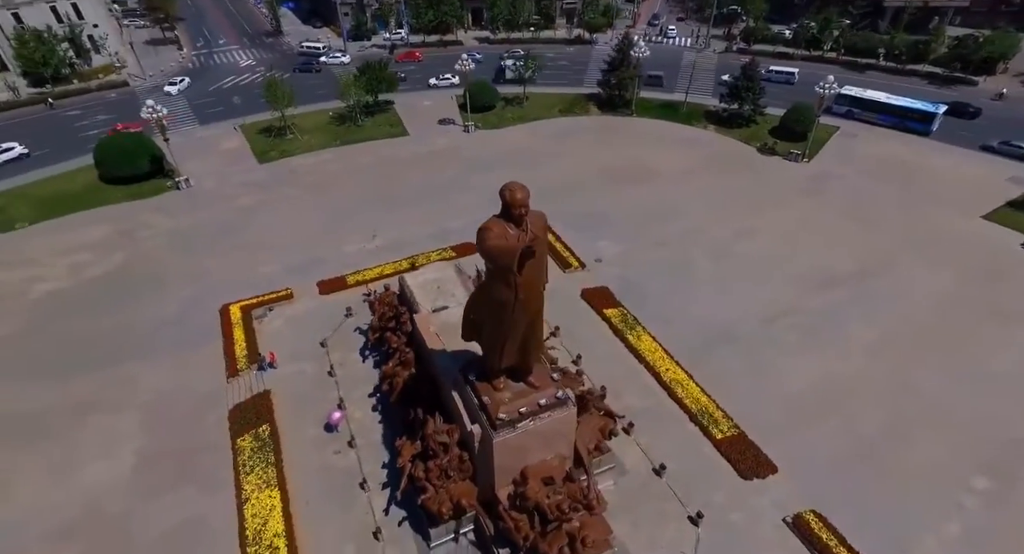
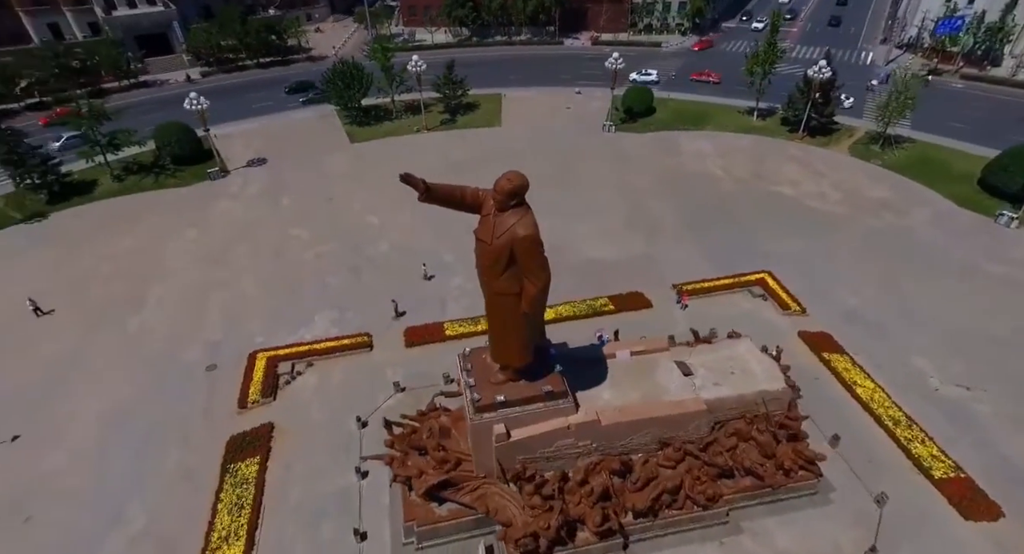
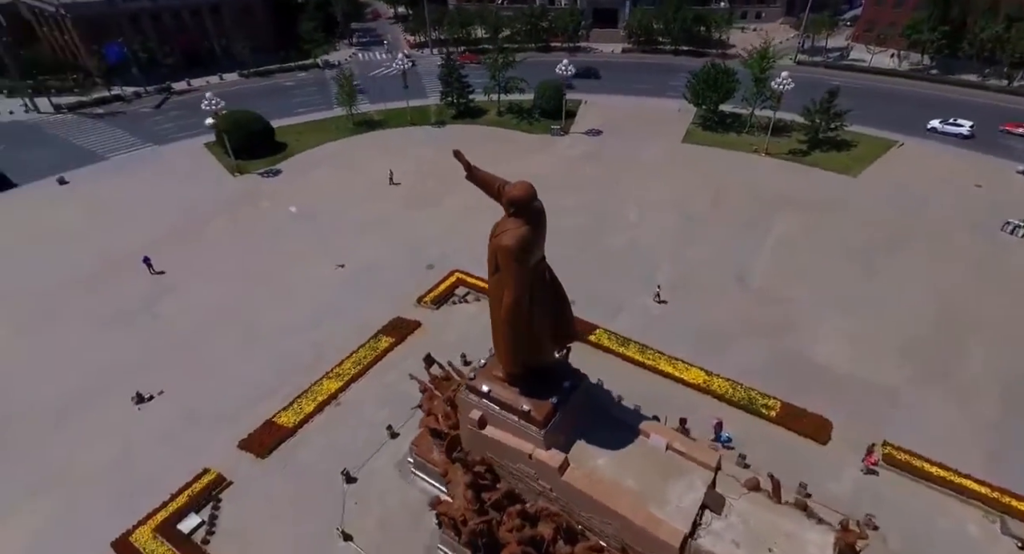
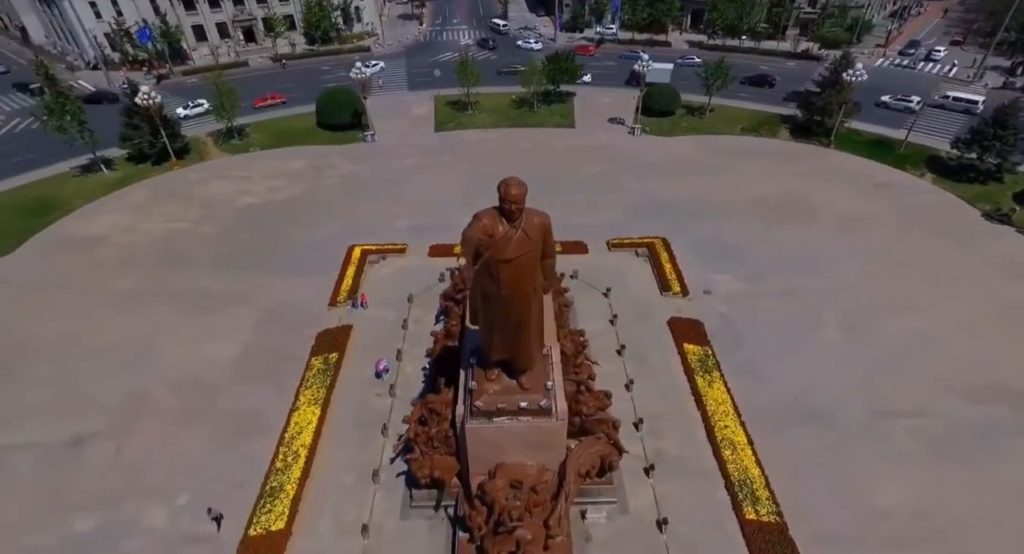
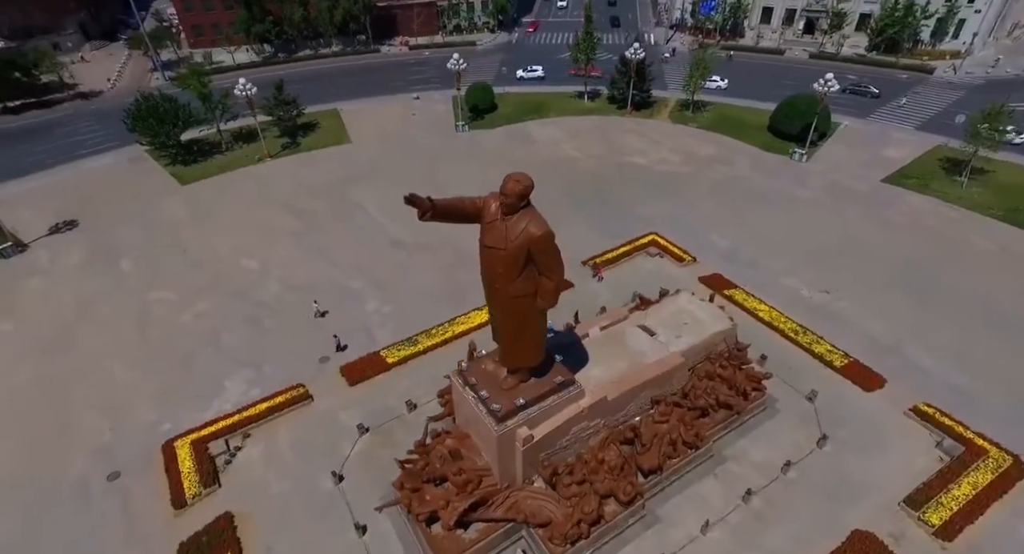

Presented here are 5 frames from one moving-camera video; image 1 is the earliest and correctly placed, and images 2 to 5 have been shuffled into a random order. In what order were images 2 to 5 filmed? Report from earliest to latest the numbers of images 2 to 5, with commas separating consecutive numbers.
4, 5, 2, 3
